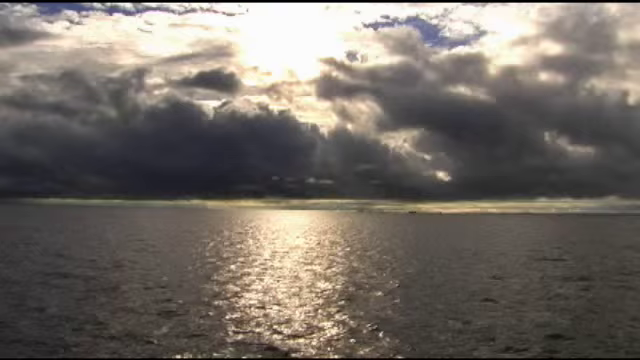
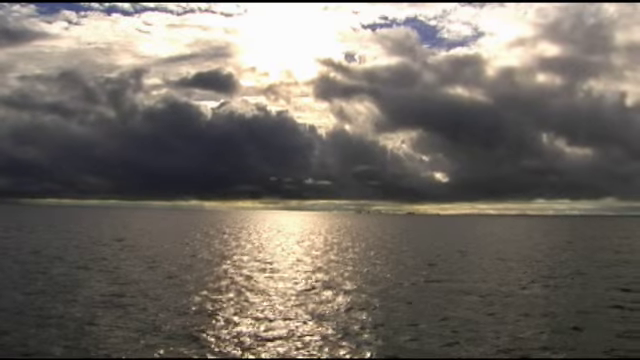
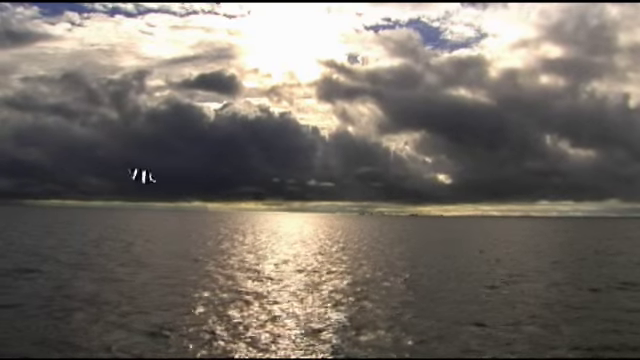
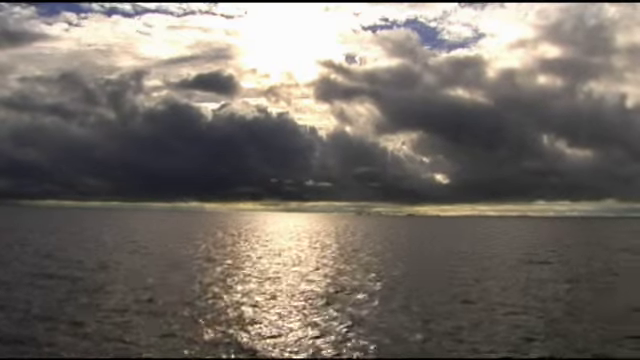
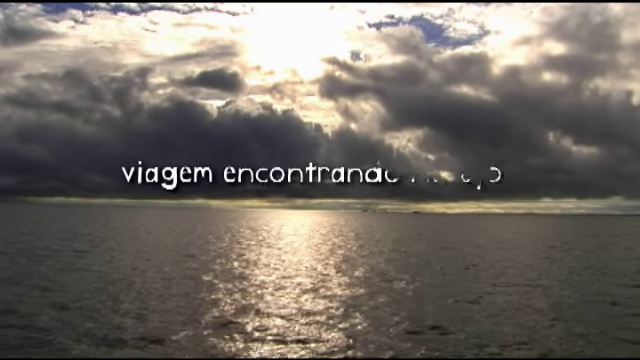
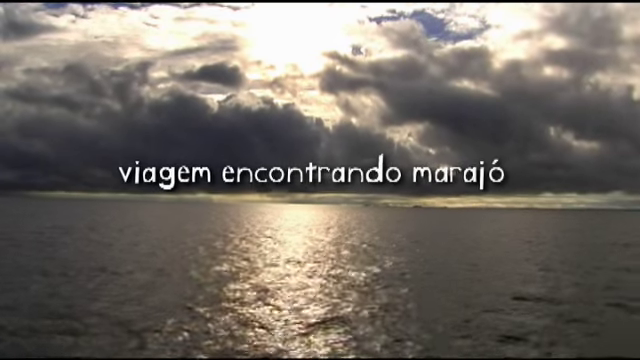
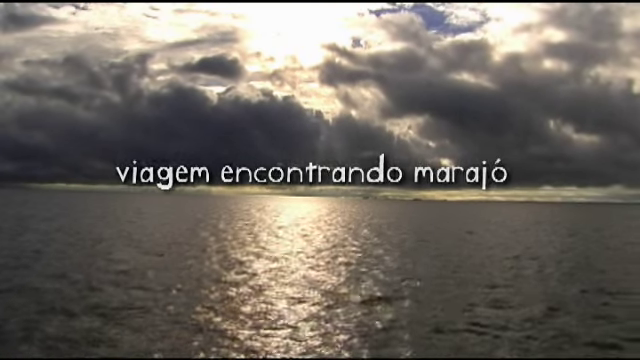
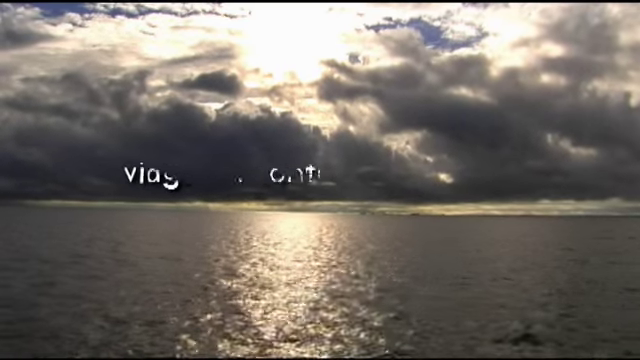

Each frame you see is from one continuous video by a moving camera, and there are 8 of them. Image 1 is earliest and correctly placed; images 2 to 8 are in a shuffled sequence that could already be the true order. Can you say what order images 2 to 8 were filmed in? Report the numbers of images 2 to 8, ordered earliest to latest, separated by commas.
4, 2, 3, 8, 5, 6, 7
